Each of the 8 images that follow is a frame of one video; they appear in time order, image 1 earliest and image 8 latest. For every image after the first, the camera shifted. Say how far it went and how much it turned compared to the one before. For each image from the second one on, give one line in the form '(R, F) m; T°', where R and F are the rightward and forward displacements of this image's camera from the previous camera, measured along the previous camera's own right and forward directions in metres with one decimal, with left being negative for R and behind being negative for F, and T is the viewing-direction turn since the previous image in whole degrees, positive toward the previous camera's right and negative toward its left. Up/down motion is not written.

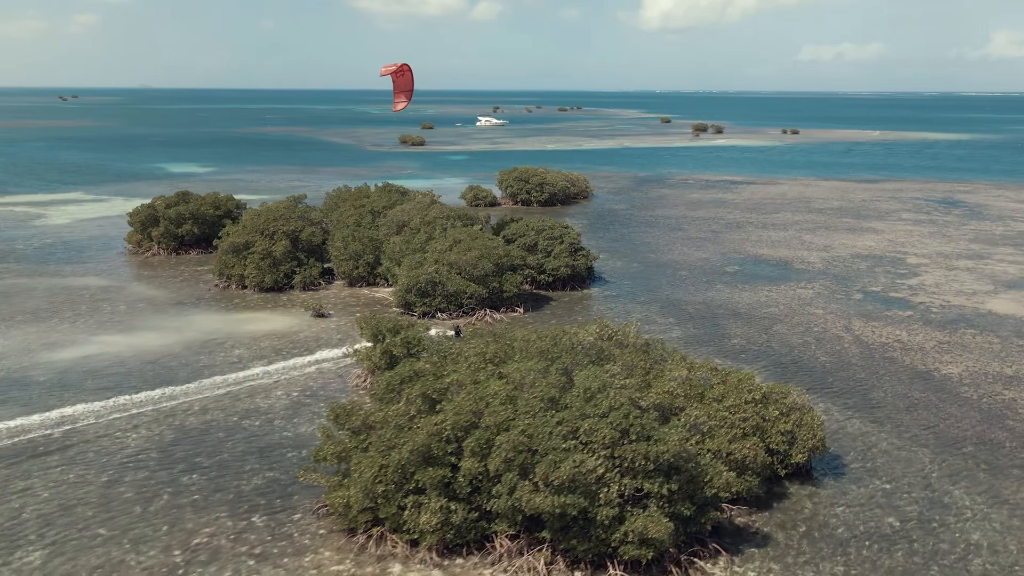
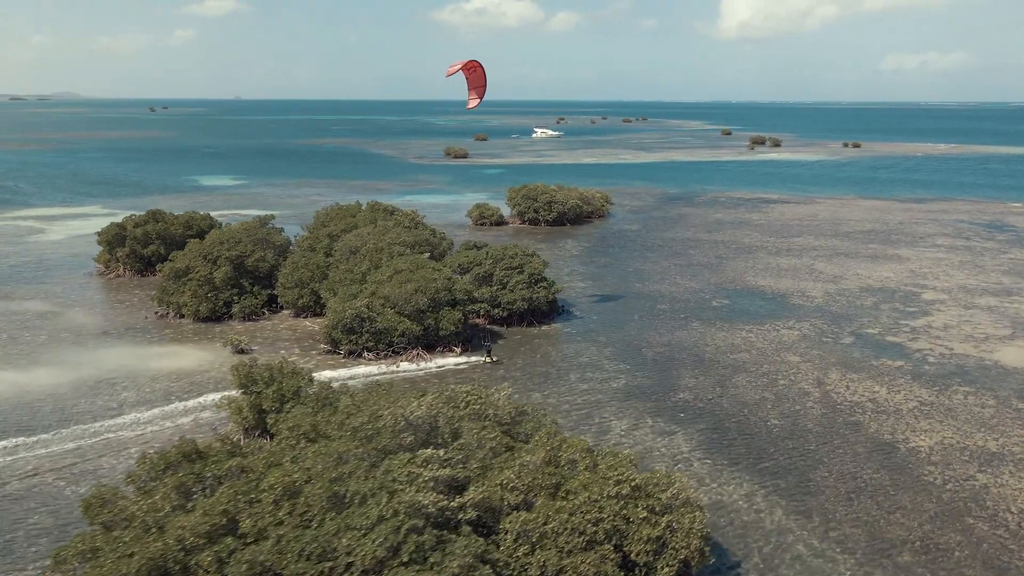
(+3.1, +2.4) m; -4°
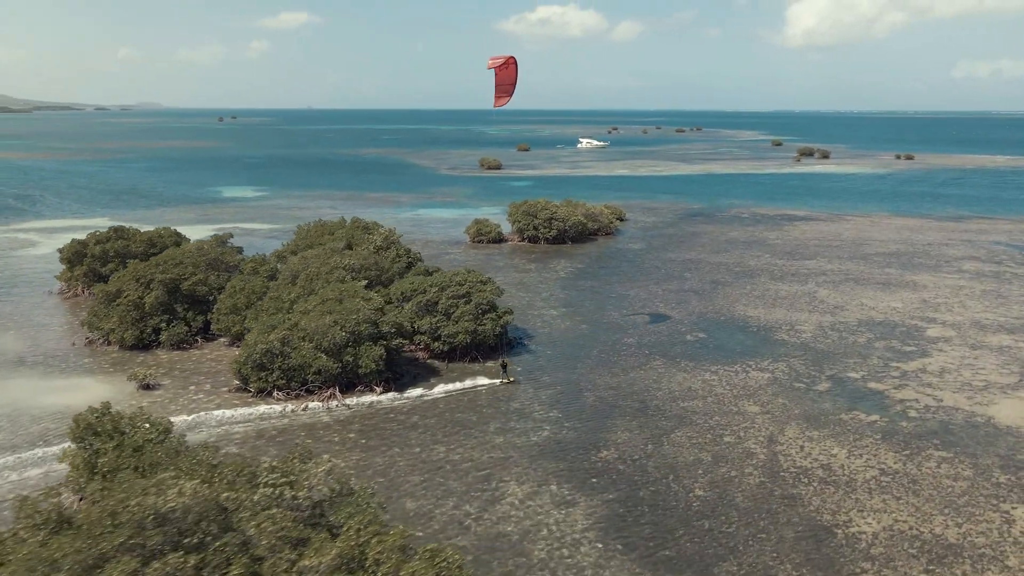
(+2.7, +2.3) m; -4°
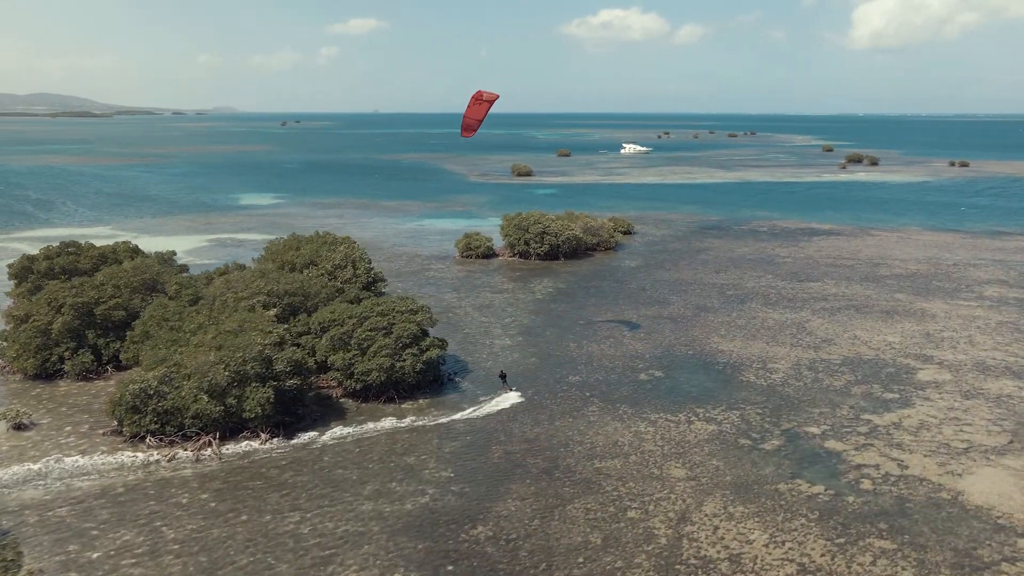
(+2.9, +2.4) m; -4°
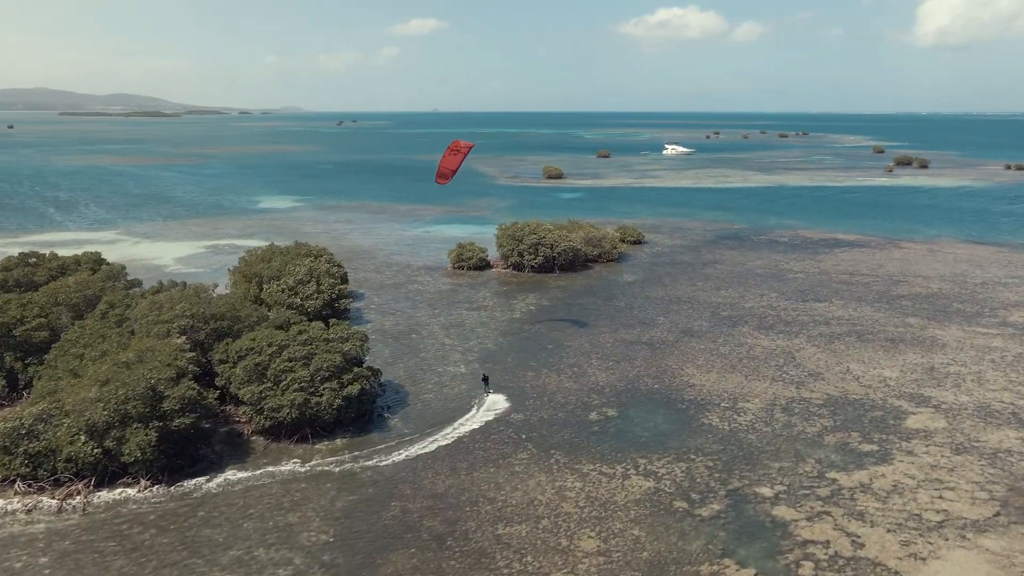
(+2.4, +2.1) m; -3°
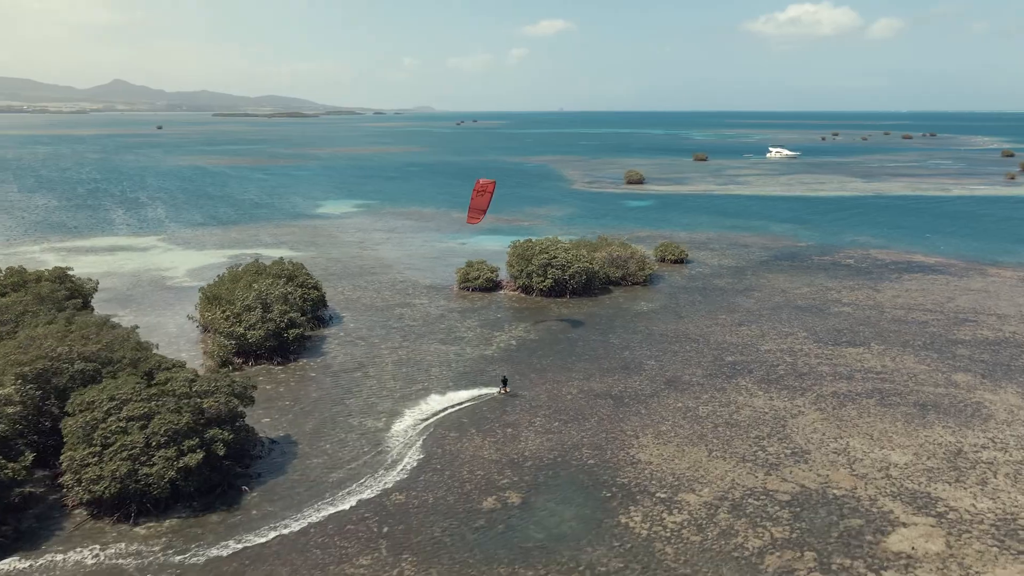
(+3.9, +3.8) m; -8°
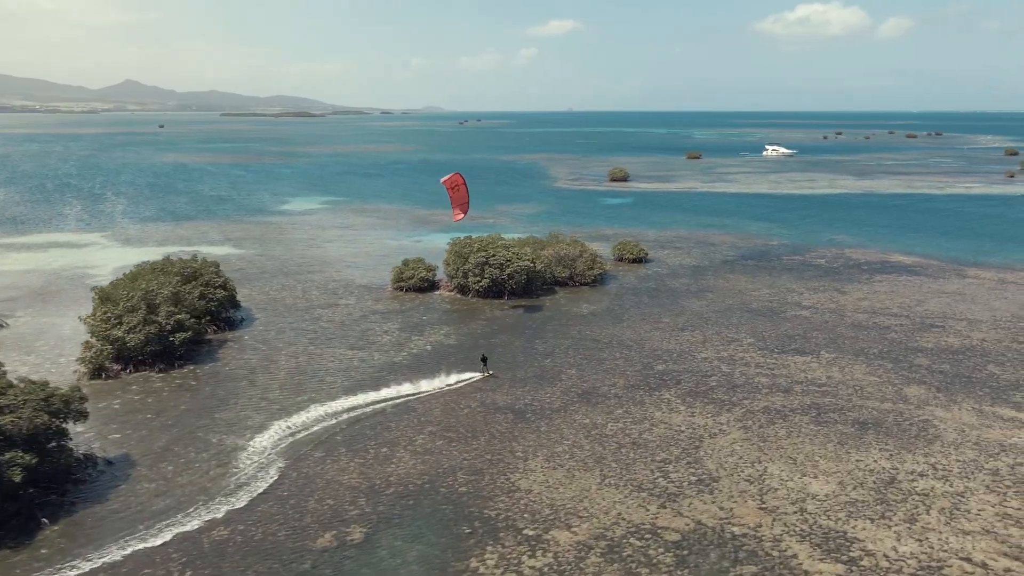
(+2.4, +2.3) m; -1°
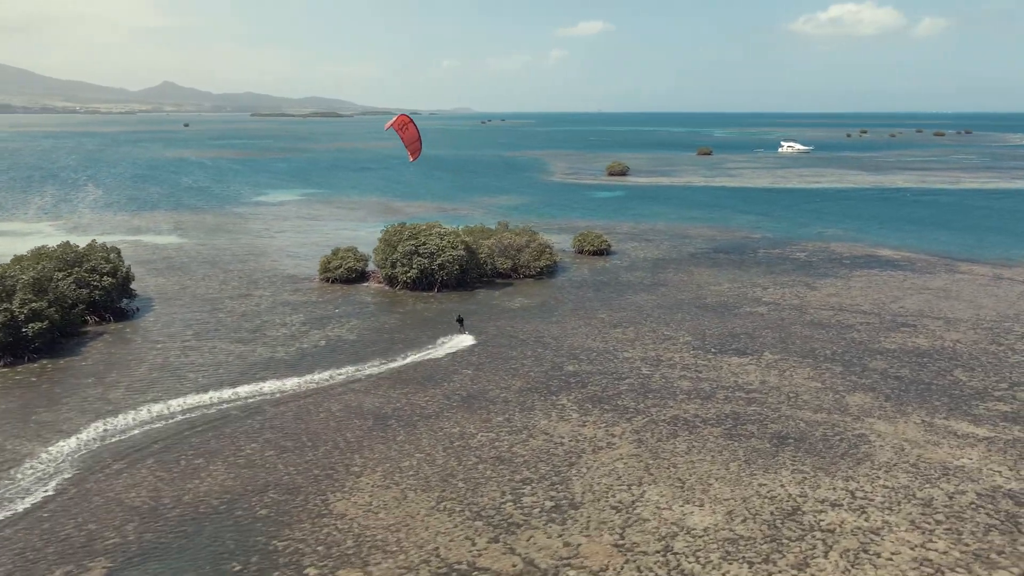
(+2.8, +2.7) m; -2°
